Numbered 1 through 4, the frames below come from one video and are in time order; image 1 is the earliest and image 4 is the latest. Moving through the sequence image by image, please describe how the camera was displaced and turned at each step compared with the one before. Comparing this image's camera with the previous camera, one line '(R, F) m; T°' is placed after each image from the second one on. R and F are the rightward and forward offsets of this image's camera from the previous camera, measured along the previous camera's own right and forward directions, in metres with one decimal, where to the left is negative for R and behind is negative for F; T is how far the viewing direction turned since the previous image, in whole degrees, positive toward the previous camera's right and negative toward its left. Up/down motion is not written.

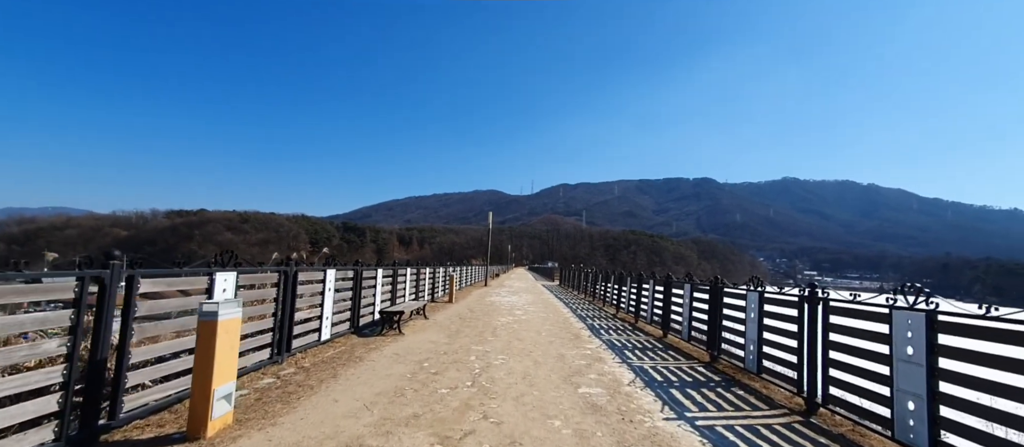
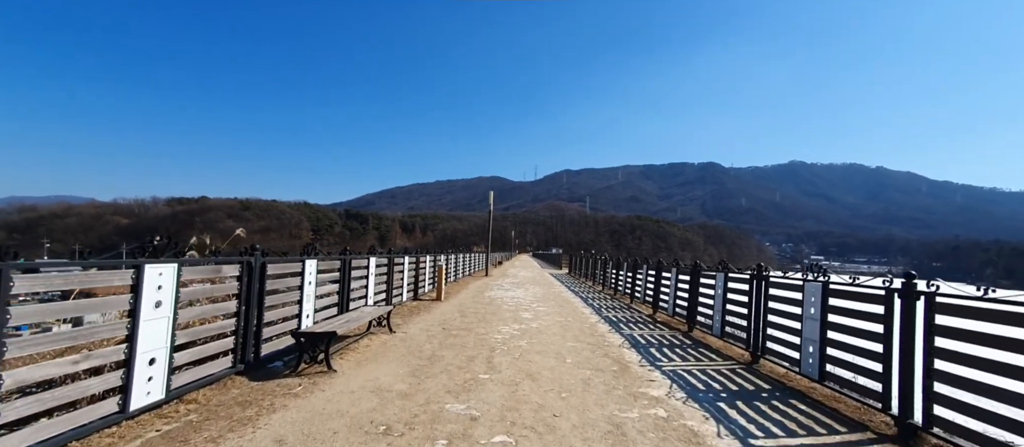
(0.0, +1.0) m; 0°
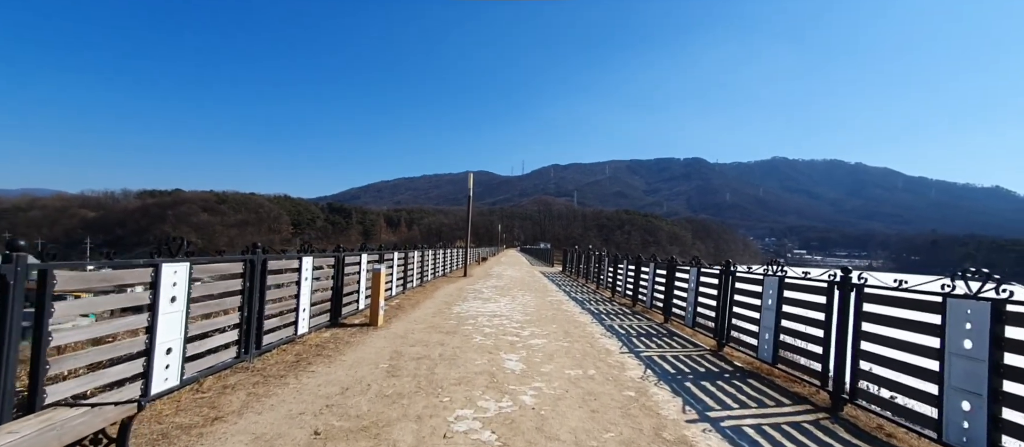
(0.0, +1.3) m; +2°
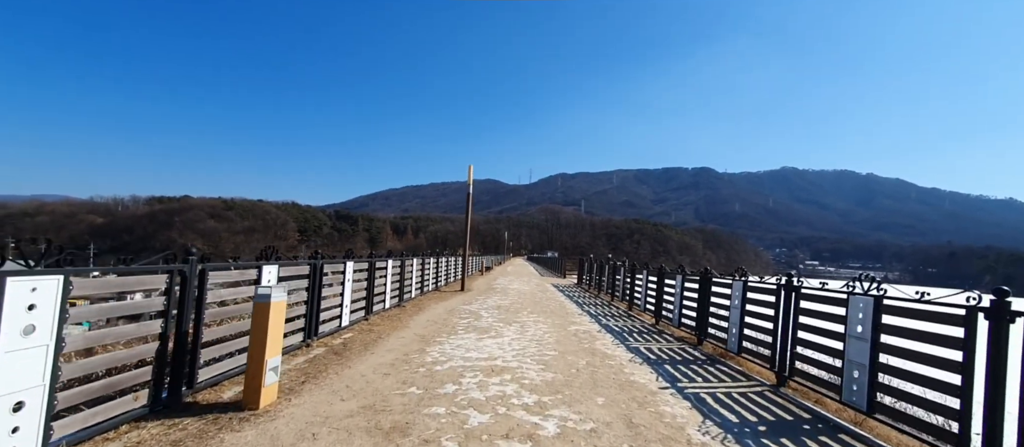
(0.0, +1.1) m; -1°
